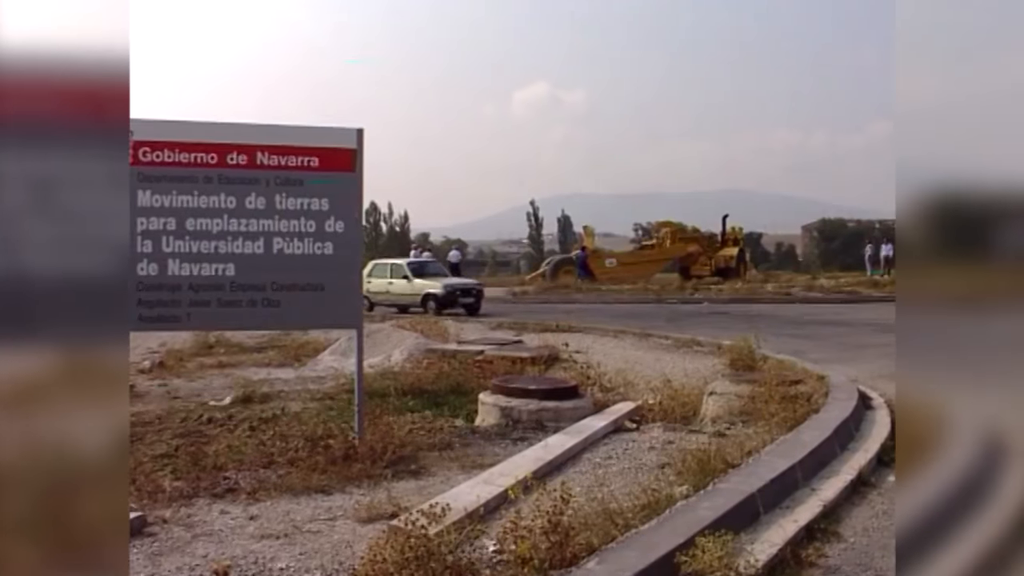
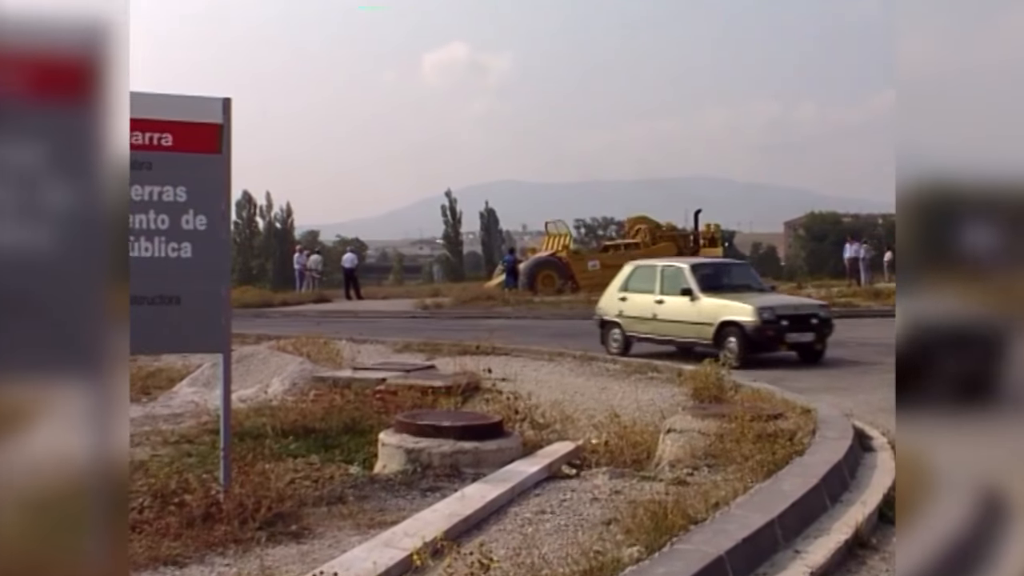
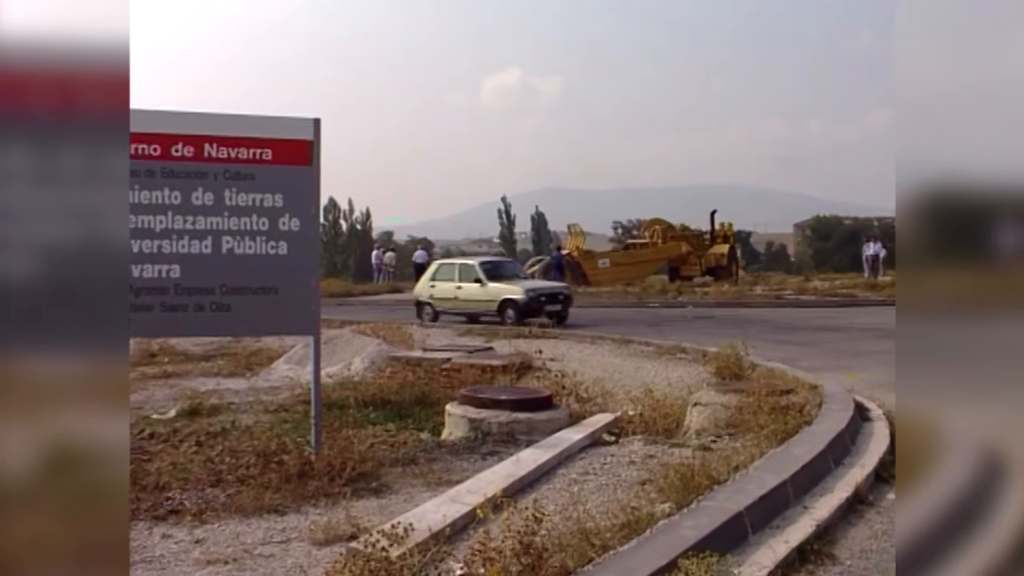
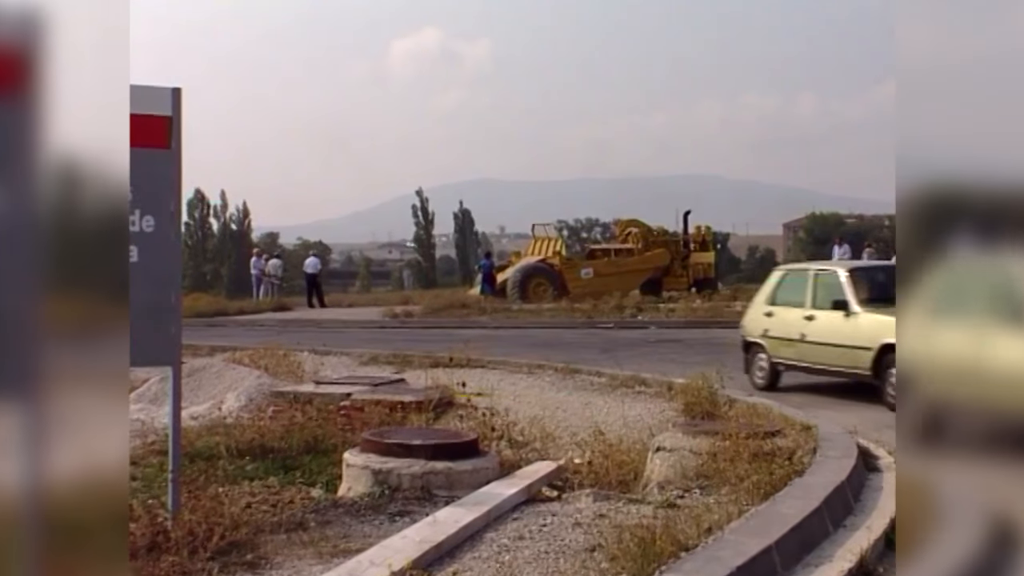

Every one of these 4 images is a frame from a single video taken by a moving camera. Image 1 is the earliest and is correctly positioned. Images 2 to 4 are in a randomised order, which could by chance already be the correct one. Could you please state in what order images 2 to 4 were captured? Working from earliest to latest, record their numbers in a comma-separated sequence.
3, 2, 4
